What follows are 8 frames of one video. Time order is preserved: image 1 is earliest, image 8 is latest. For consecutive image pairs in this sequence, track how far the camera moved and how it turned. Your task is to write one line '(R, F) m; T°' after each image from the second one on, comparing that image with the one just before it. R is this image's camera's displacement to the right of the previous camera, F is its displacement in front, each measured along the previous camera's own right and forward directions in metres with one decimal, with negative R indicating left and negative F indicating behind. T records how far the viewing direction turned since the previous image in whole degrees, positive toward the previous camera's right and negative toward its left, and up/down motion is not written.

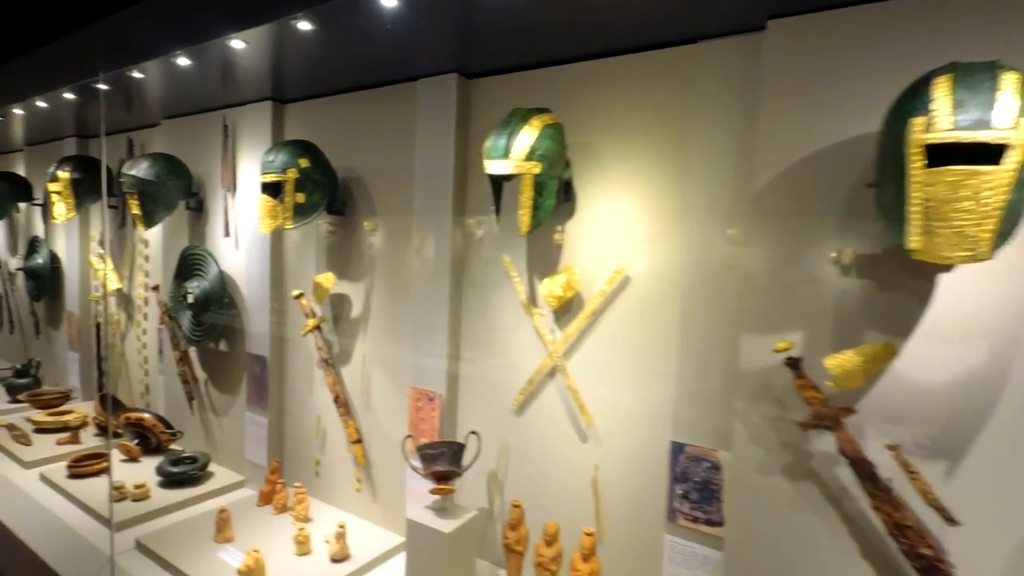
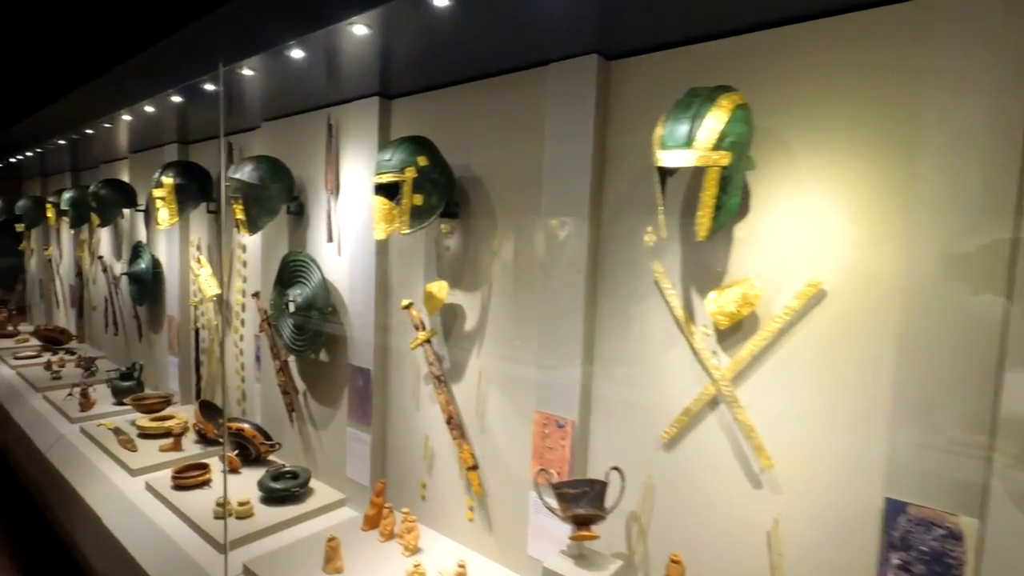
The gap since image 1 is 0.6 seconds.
(-0.3, +0.2) m; -6°
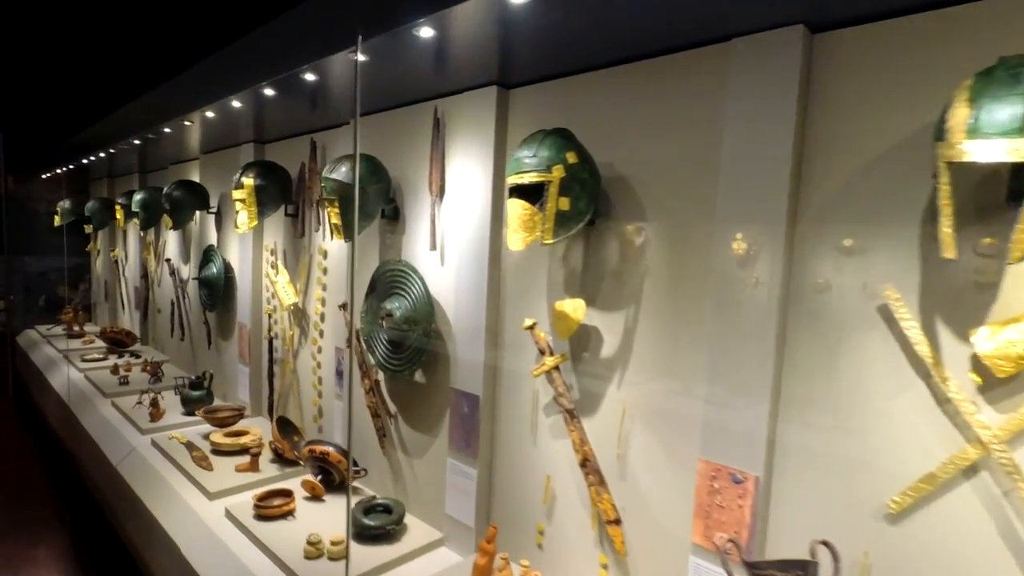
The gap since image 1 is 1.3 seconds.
(-0.4, +0.3) m; -4°
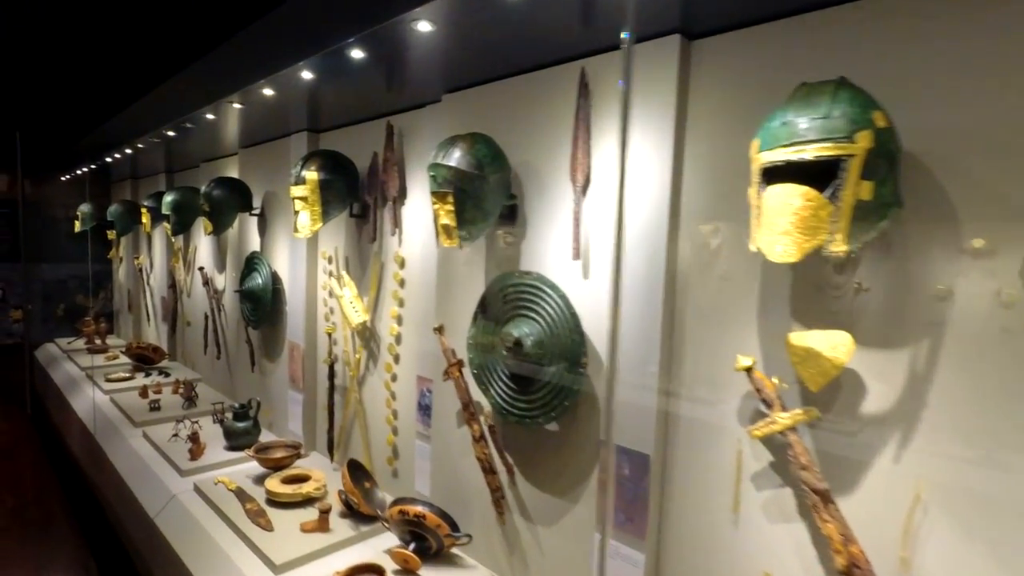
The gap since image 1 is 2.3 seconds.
(-0.5, +0.5) m; -1°
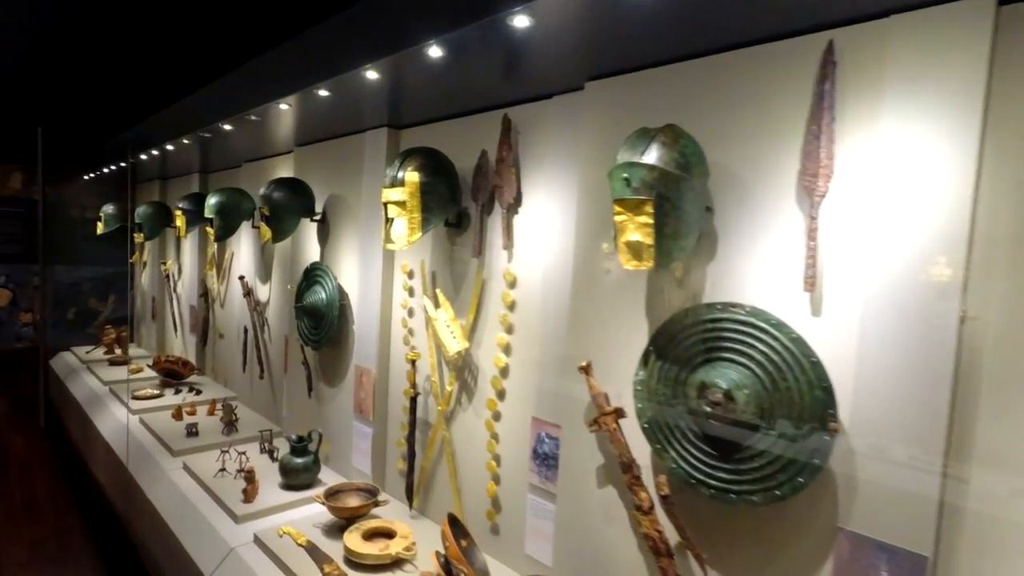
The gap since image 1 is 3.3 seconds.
(-0.5, +0.4) m; 0°
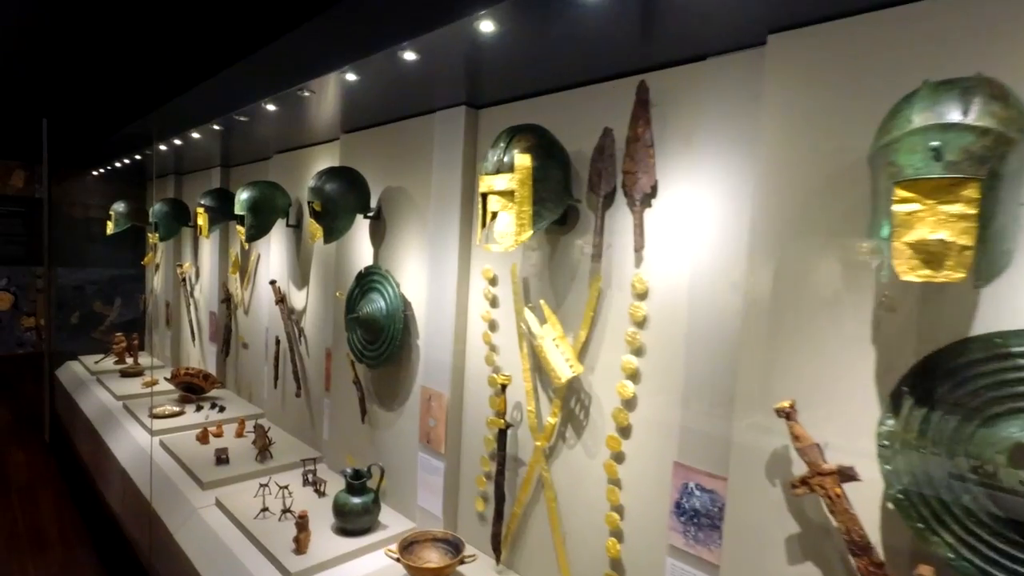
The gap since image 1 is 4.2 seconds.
(-0.4, +0.4) m; 0°
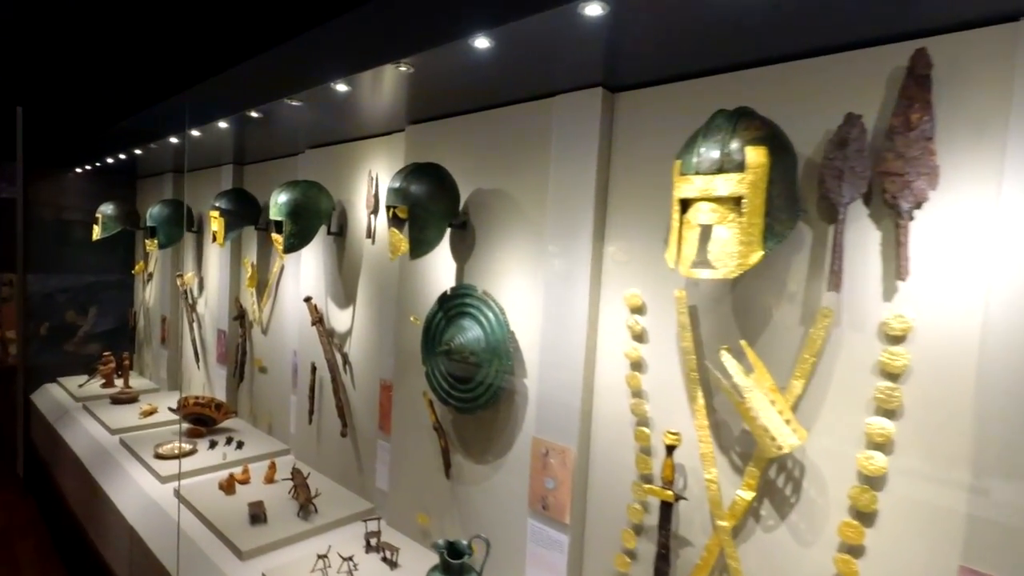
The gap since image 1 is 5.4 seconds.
(-0.6, +0.5) m; +3°
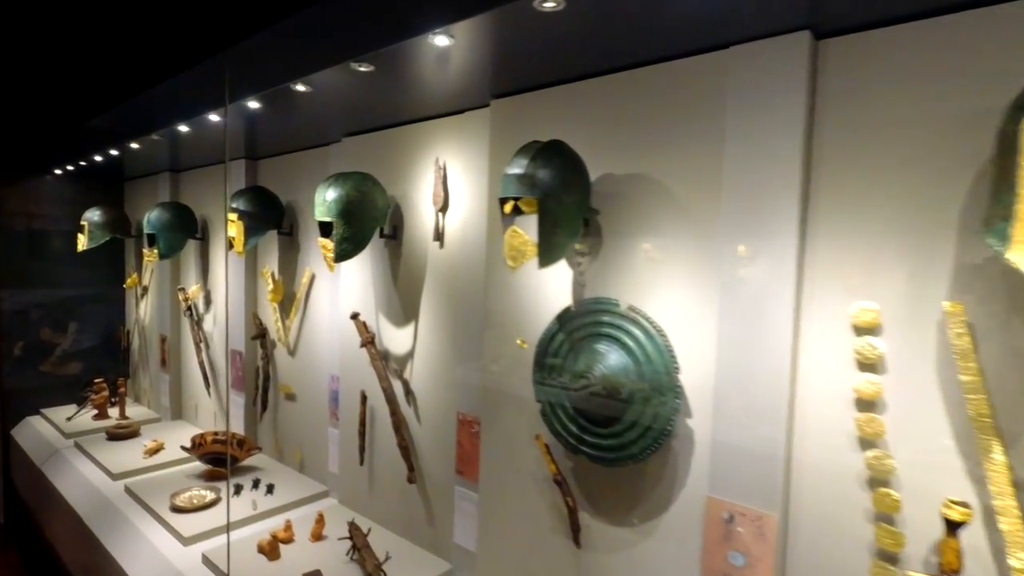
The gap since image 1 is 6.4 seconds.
(-0.5, +0.5) m; +2°
